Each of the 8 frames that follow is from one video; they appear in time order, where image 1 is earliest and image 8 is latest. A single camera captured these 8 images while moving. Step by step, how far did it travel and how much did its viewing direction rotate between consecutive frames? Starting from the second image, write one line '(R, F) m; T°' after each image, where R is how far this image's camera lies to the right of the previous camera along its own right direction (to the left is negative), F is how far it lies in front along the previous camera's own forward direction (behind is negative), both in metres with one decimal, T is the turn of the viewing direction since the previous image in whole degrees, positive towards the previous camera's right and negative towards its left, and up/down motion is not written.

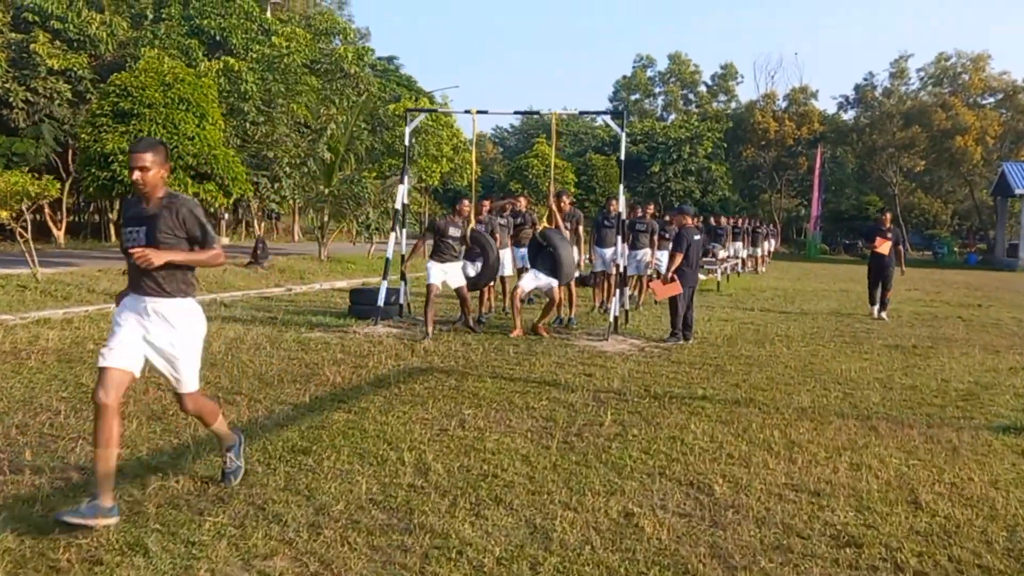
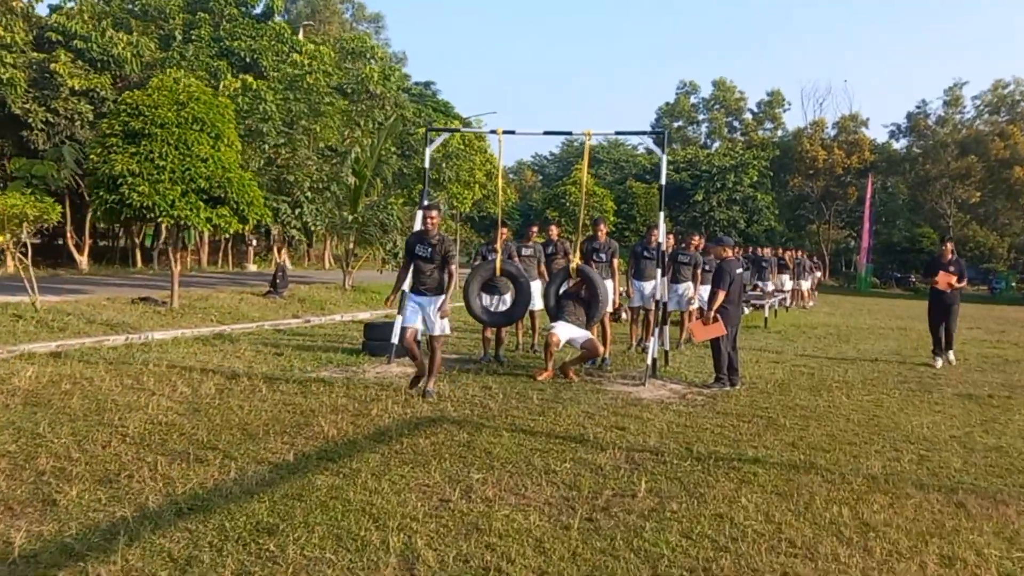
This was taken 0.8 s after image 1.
(+0.1, +0.9) m; -2°
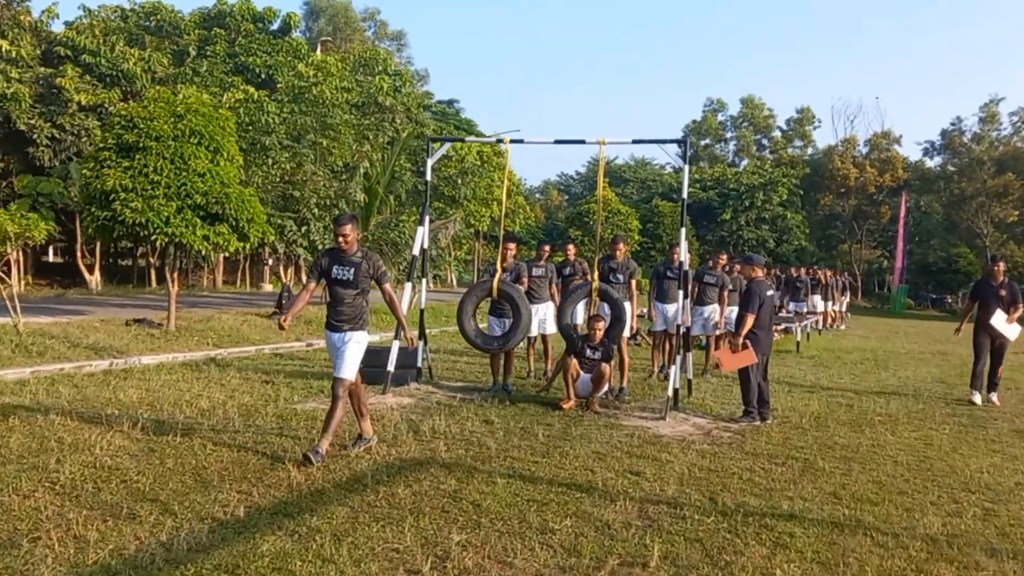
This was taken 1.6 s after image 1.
(+0.2, +0.8) m; -2°
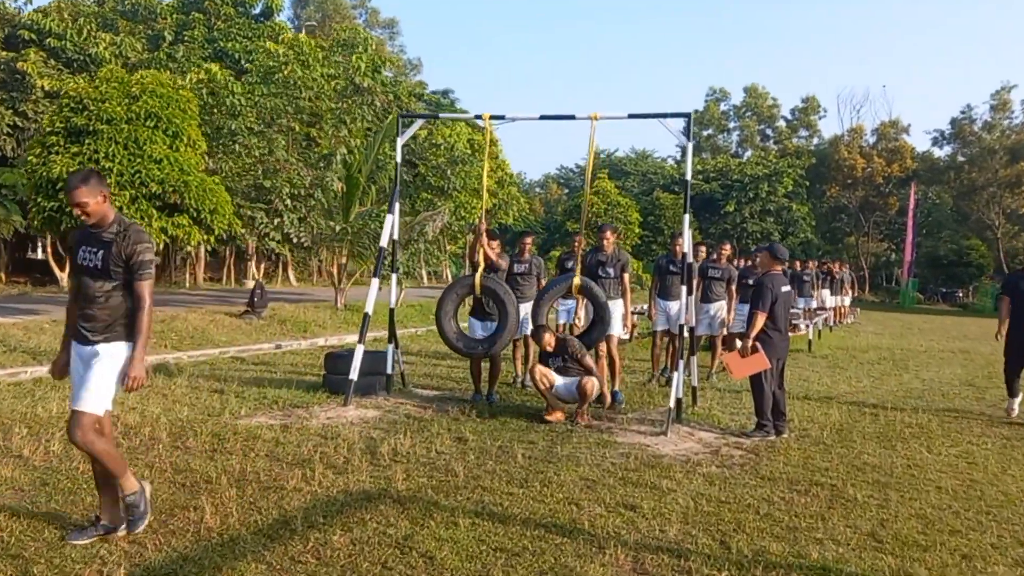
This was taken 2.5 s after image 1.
(+0.2, +1.0) m; 0°
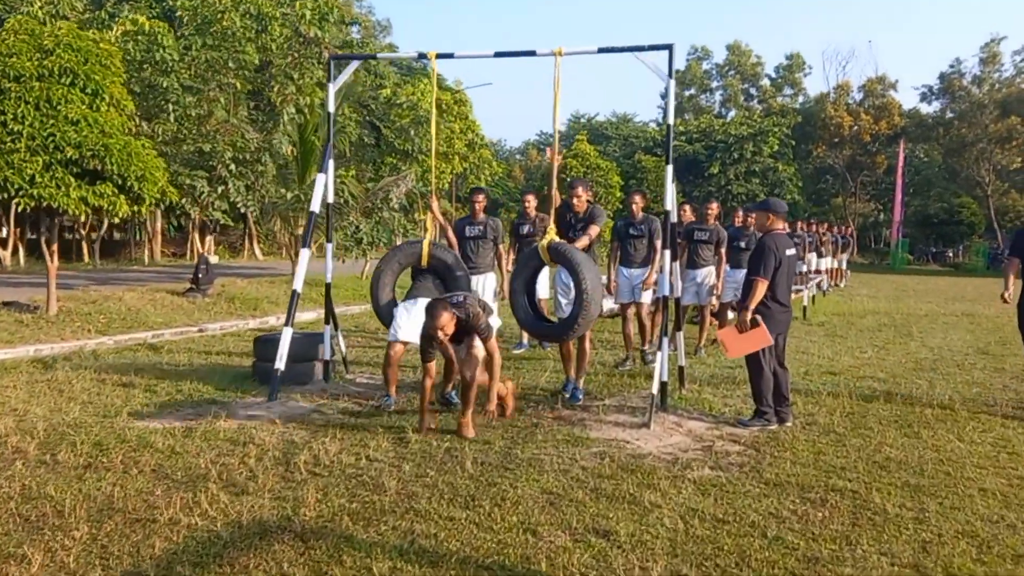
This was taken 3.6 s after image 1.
(+0.2, +1.1) m; +1°
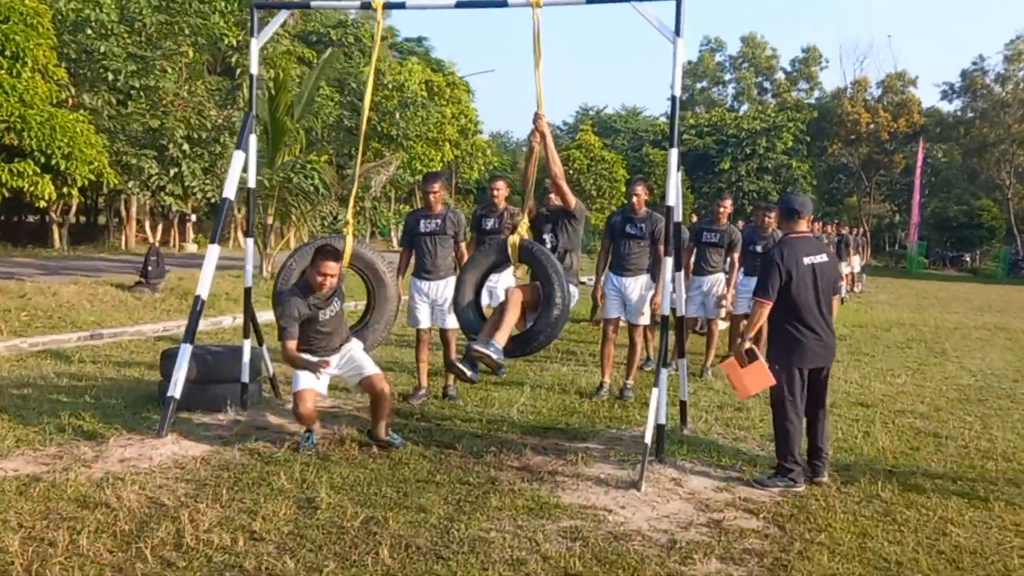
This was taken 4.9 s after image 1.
(+0.2, +1.3) m; 0°
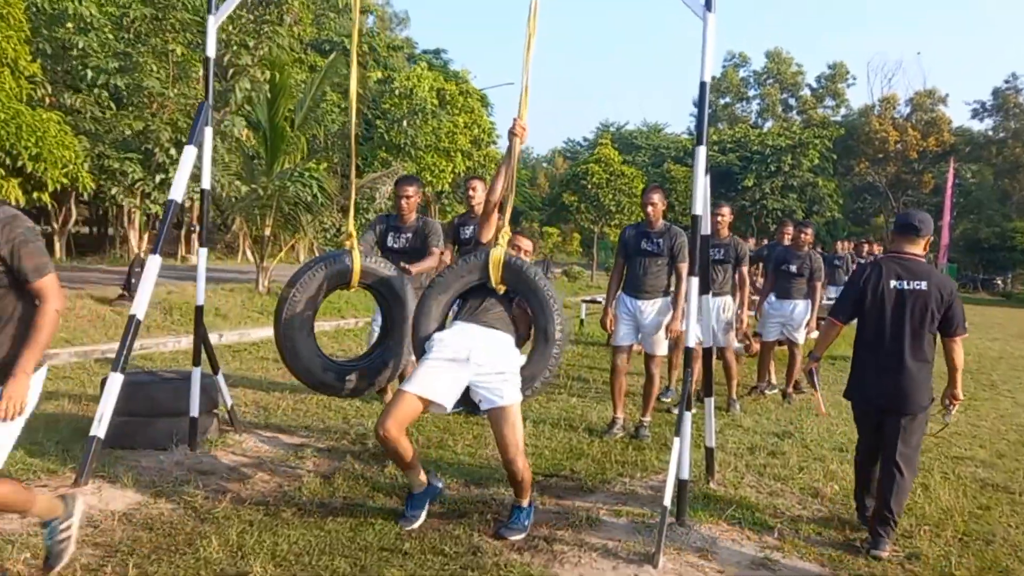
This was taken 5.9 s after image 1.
(+0.1, +0.8) m; -1°
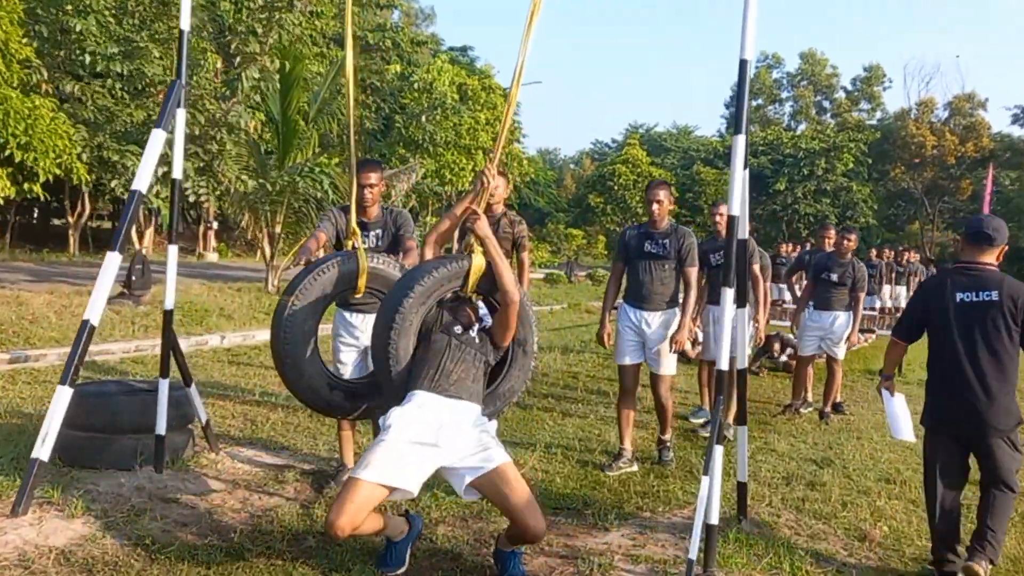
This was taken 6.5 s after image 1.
(+0.1, +0.6) m; -1°
